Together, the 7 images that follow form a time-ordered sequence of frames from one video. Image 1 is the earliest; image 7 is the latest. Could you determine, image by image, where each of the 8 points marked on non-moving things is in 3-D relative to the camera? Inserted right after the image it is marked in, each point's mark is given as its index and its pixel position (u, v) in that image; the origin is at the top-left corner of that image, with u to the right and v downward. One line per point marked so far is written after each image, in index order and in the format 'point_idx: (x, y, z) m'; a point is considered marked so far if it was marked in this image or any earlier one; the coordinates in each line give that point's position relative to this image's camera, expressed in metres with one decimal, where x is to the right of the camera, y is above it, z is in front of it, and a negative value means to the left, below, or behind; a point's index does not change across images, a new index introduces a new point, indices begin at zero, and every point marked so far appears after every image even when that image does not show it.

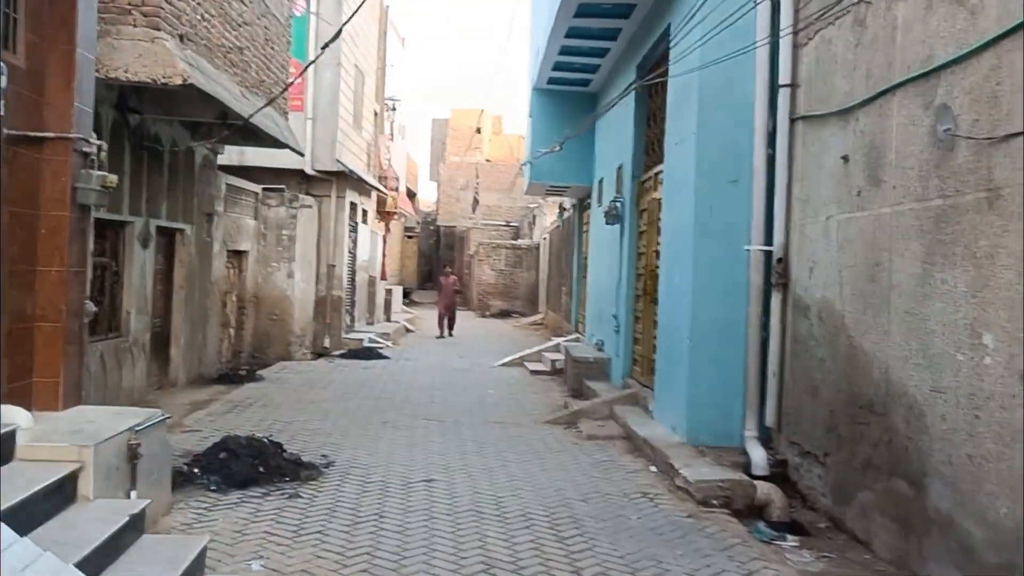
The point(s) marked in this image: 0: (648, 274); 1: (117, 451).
0: (+1.2, +0.1, +8.6) m
1: (-1.8, -0.7, +4.3) m
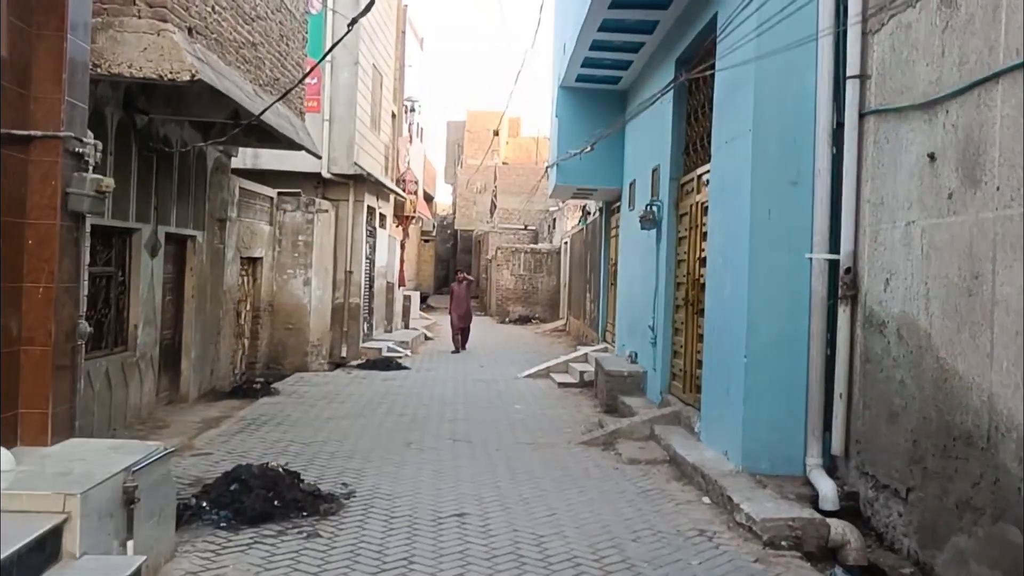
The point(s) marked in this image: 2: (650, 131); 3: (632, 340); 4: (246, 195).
0: (+1.5, 0.0, +8.0) m
1: (-1.6, -0.8, +3.7) m
2: (+1.4, +1.6, +9.9) m
3: (+1.3, -0.6, +10.4) m
4: (-3.3, +1.2, +11.9) m
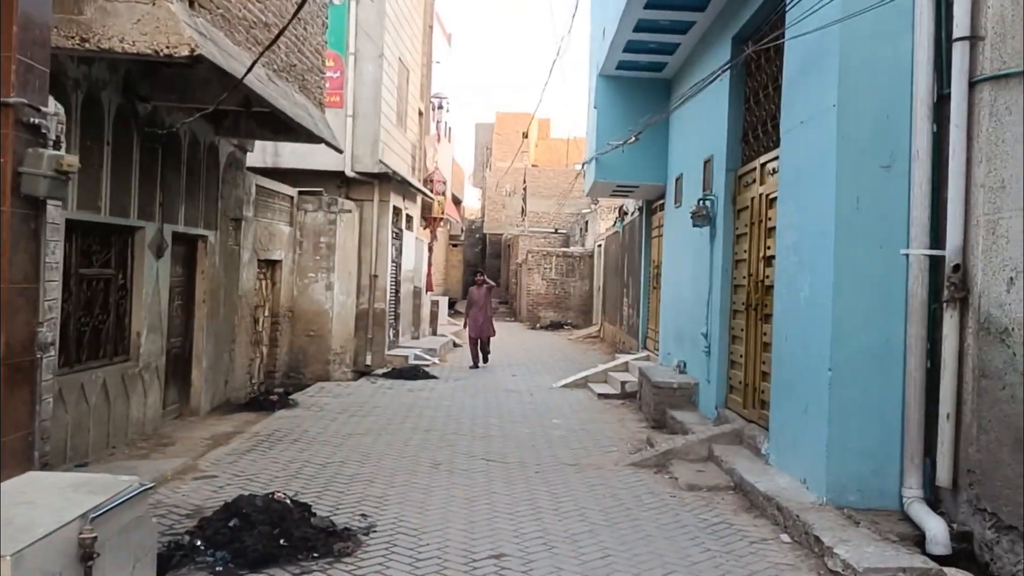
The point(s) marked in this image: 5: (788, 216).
0: (+1.8, 0.0, +7.1) m
1: (-1.4, -0.8, +2.9) m
2: (+1.8, +1.6, +9.1) m
3: (+1.7, -0.6, +9.5) m
4: (-2.9, +1.1, +11.2) m
5: (+1.7, +0.4, +5.9) m
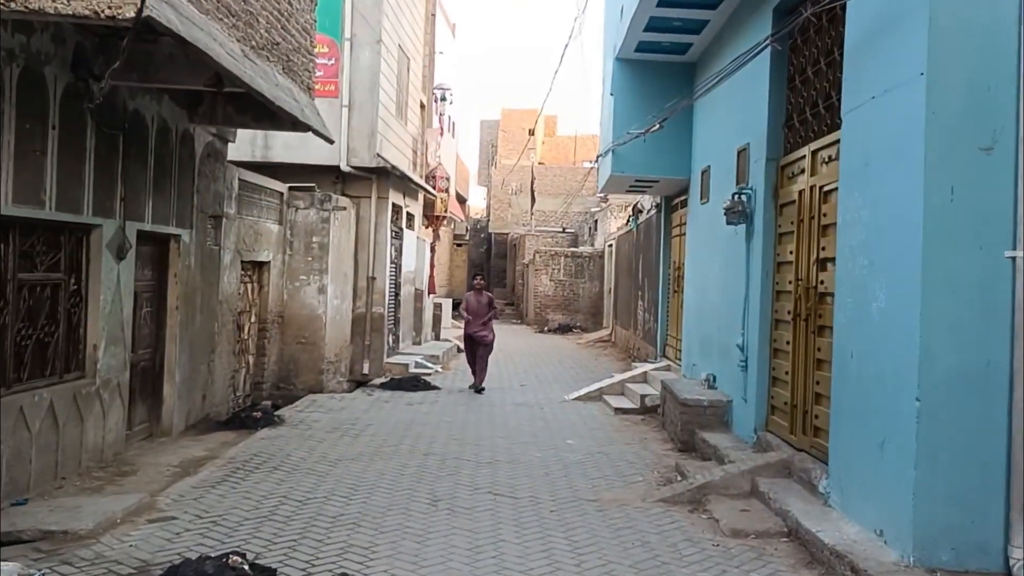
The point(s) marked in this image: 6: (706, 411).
0: (+1.9, 0.0, +6.2) m
1: (-1.4, -0.9, +2.0) m
2: (+1.9, +1.6, +8.1) m
3: (+1.8, -0.7, +8.6) m
4: (-2.8, +1.1, +10.2) m
5: (+1.8, +0.4, +5.0) m
6: (+1.6, -1.0, +7.7) m
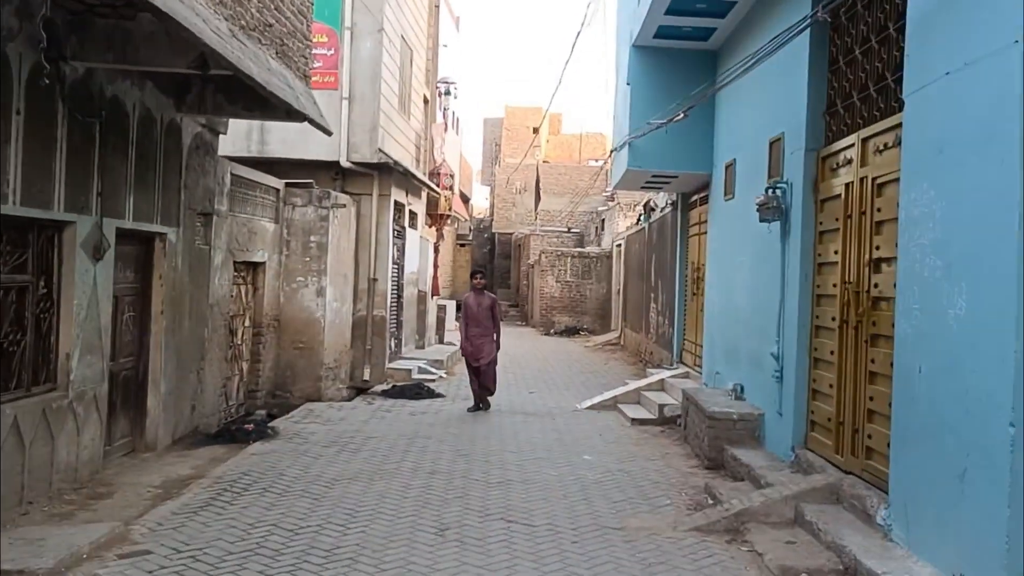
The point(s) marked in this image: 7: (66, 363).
0: (+2.0, 0.0, +5.5) m
1: (-1.3, -0.9, +1.4) m
2: (+2.0, +1.5, +7.5) m
3: (+1.9, -0.7, +7.9) m
4: (-2.7, +1.0, +9.6) m
5: (+1.9, +0.4, +4.3) m
6: (+1.7, -1.0, +7.0) m
7: (-2.9, -0.5, +6.1) m
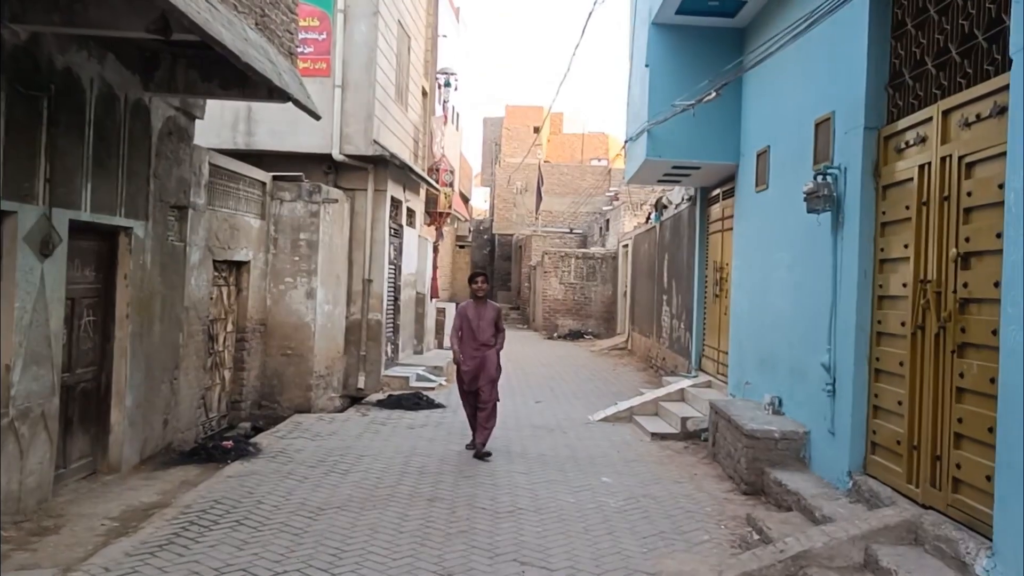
0: (+2.0, 0.0, +4.7) m
1: (-1.2, -0.9, +0.5) m
2: (+2.0, +1.5, +6.6) m
3: (+1.9, -0.7, +7.1) m
4: (-2.7, +1.0, +8.7) m
5: (+2.0, +0.4, +3.5) m
6: (+1.7, -1.0, +6.2) m
7: (-2.8, -0.5, +5.2) m
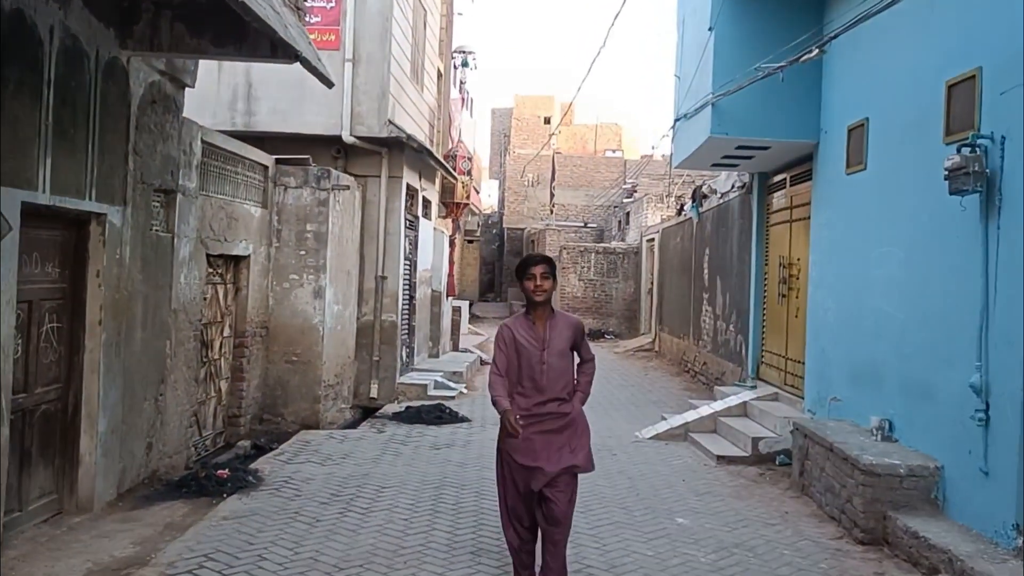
0: (+2.4, -0.1, +3.5) m
1: (-0.9, -0.9, -0.7) m
2: (+2.4, +1.5, +5.4) m
3: (+2.3, -0.7, +5.9) m
4: (-2.3, +1.0, +7.5) m
5: (+2.3, +0.4, +2.3) m
6: (+2.1, -1.0, +5.0) m
7: (-2.5, -0.5, +4.1) m
